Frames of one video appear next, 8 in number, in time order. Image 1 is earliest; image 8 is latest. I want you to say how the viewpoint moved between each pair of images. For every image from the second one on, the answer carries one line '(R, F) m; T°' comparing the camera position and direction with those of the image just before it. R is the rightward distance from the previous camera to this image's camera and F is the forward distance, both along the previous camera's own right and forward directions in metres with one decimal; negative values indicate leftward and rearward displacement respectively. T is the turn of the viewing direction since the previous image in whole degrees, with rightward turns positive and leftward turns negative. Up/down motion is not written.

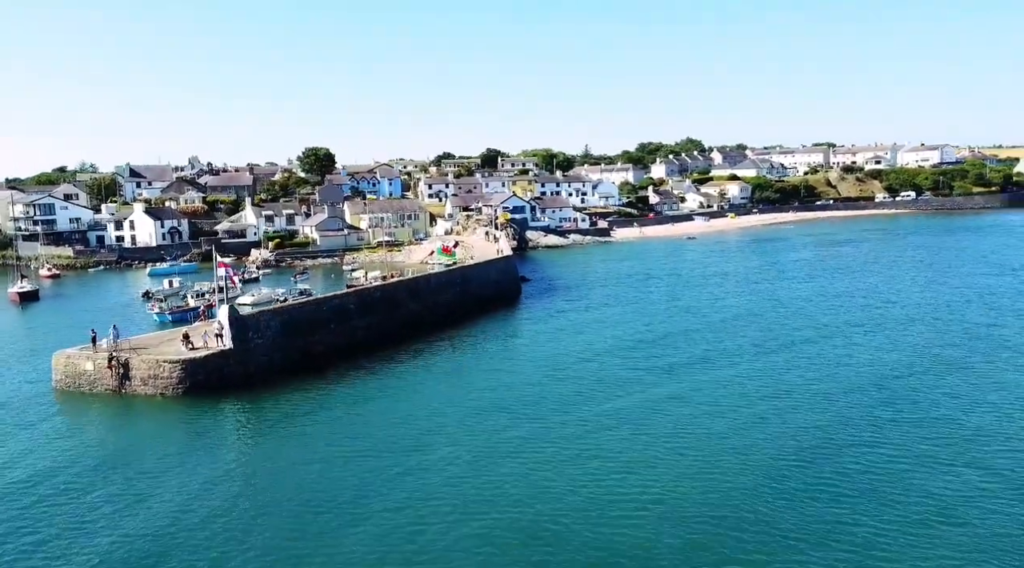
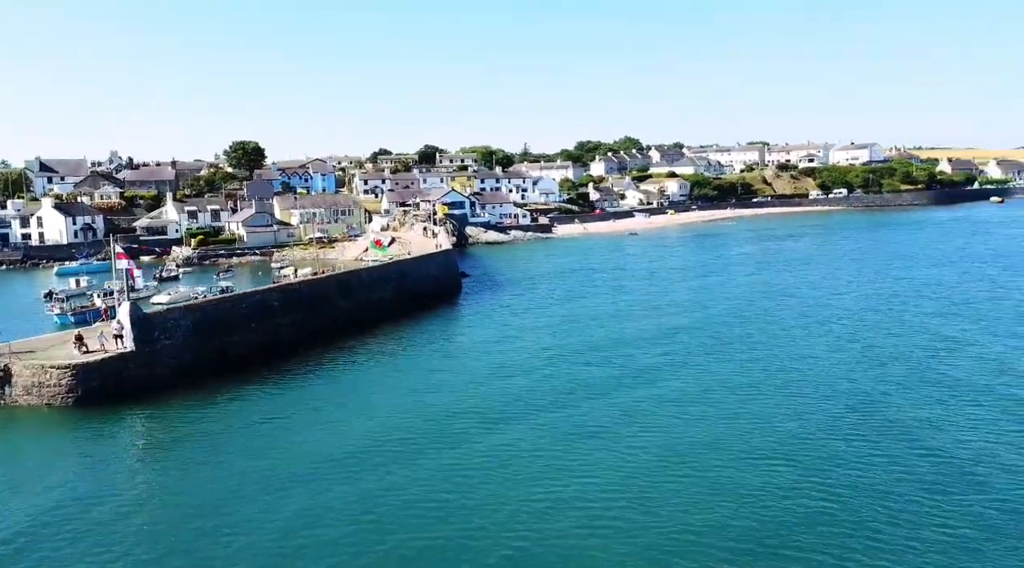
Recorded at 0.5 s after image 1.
(-0.1, +2.7) m; +4°
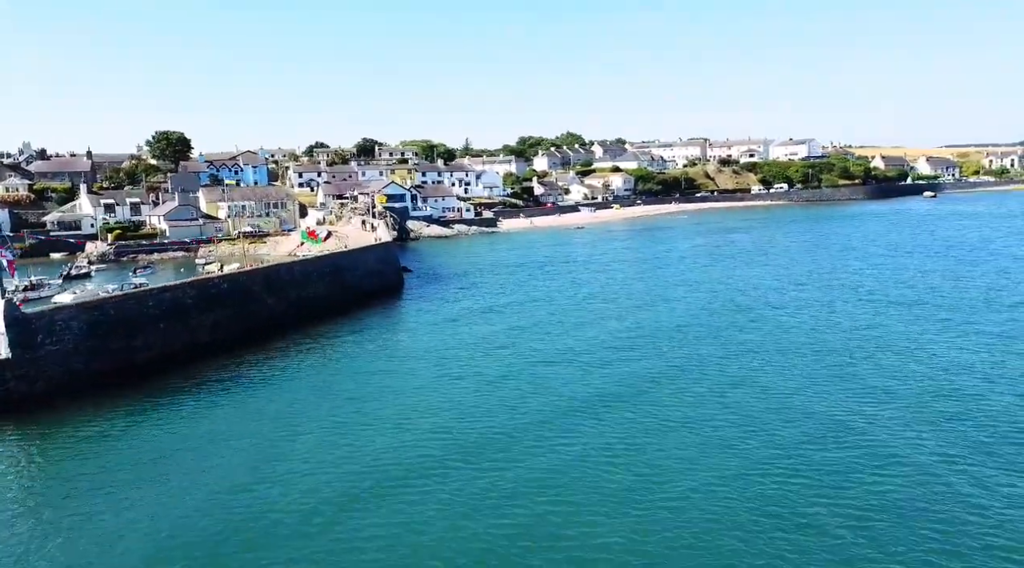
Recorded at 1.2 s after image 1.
(-0.3, +3.4) m; +4°
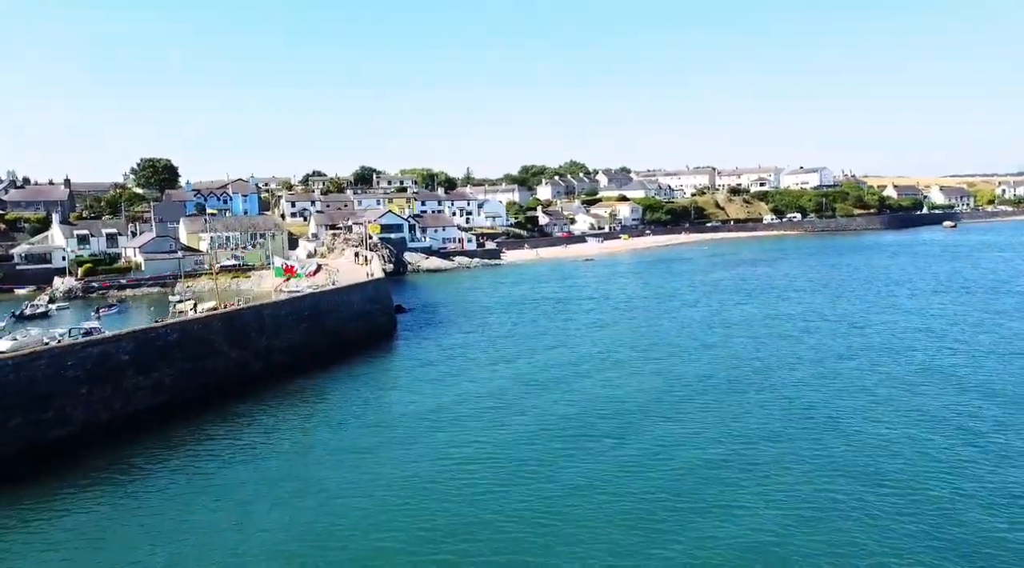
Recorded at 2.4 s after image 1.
(-0.4, +5.7) m; 0°
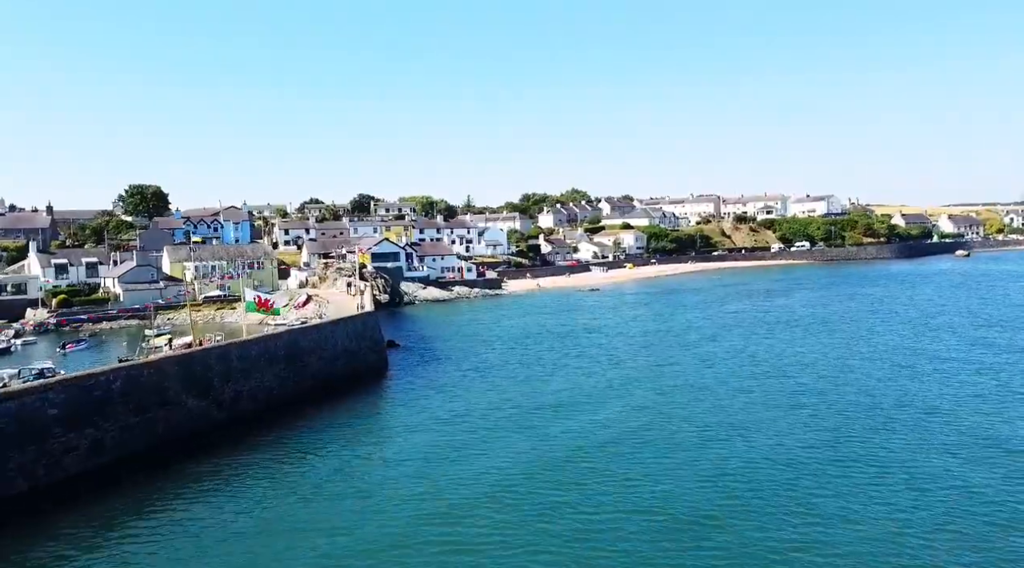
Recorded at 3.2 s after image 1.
(-0.1, +3.8) m; 0°
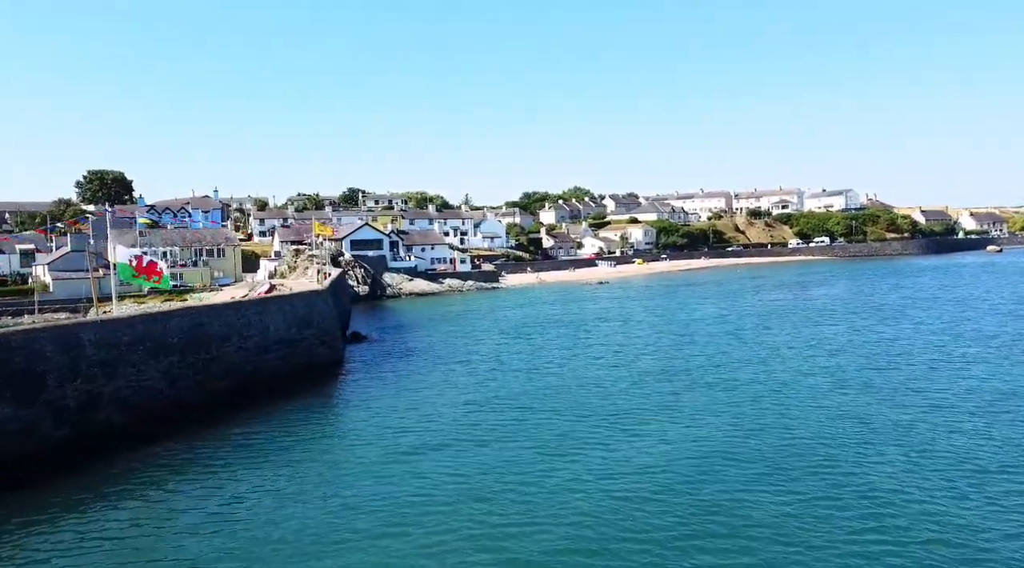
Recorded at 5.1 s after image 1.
(+0.2, +8.8) m; 0°
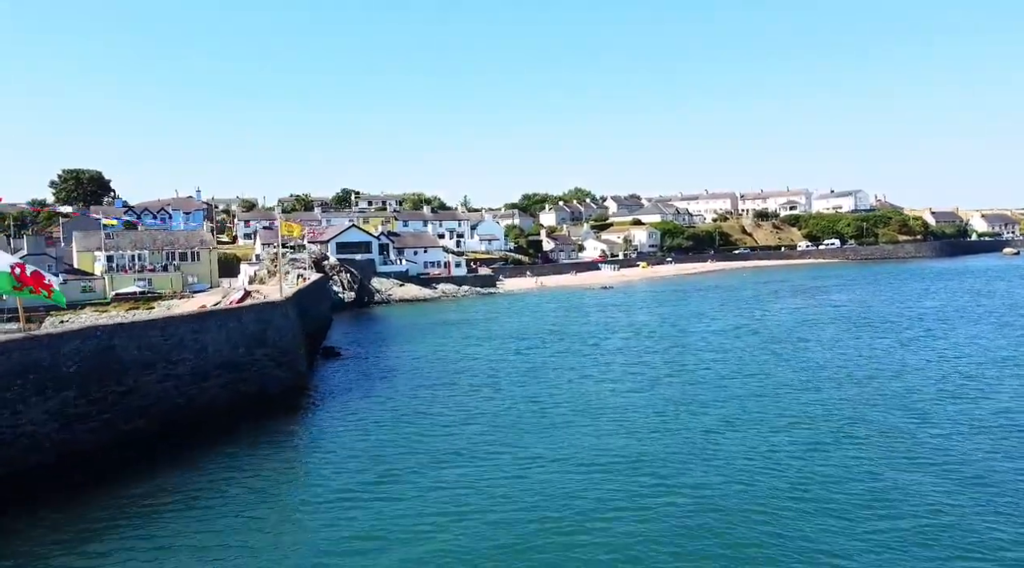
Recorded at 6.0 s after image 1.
(+0.2, +4.4) m; 0°
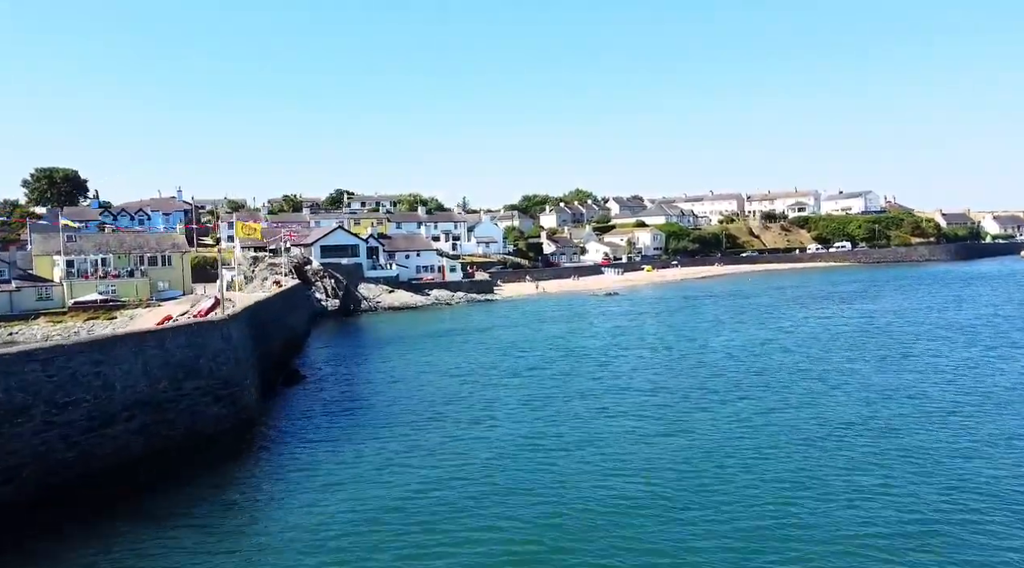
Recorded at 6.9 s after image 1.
(+0.1, +4.4) m; 0°
